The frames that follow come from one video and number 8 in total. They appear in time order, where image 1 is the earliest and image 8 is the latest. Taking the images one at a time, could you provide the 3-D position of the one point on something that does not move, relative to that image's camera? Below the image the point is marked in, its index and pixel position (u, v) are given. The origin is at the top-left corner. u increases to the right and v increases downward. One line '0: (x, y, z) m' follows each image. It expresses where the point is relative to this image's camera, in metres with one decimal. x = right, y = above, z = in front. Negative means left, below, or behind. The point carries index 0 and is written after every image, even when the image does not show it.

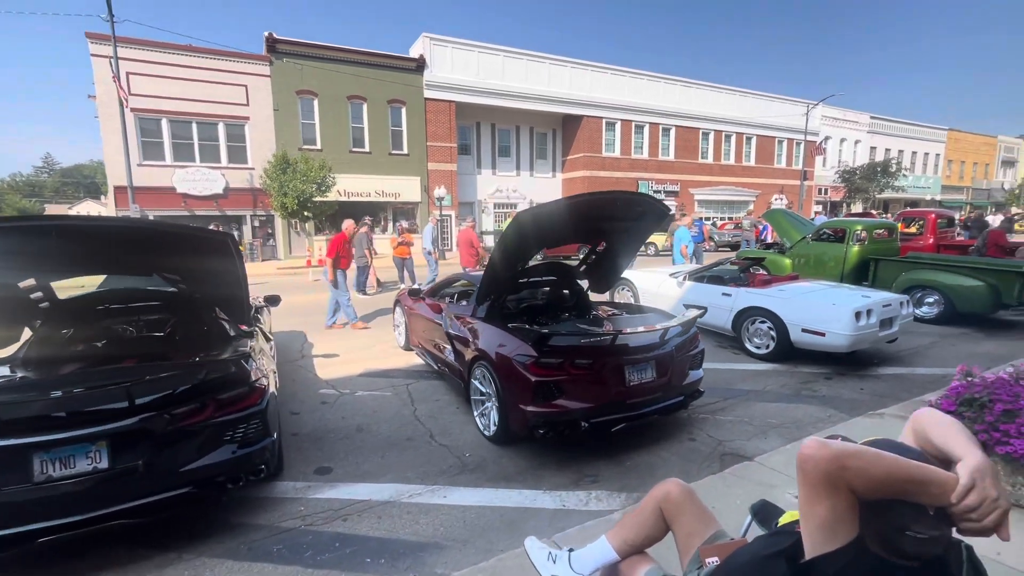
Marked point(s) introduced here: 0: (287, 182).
0: (-9.2, +4.3, +19.3) m
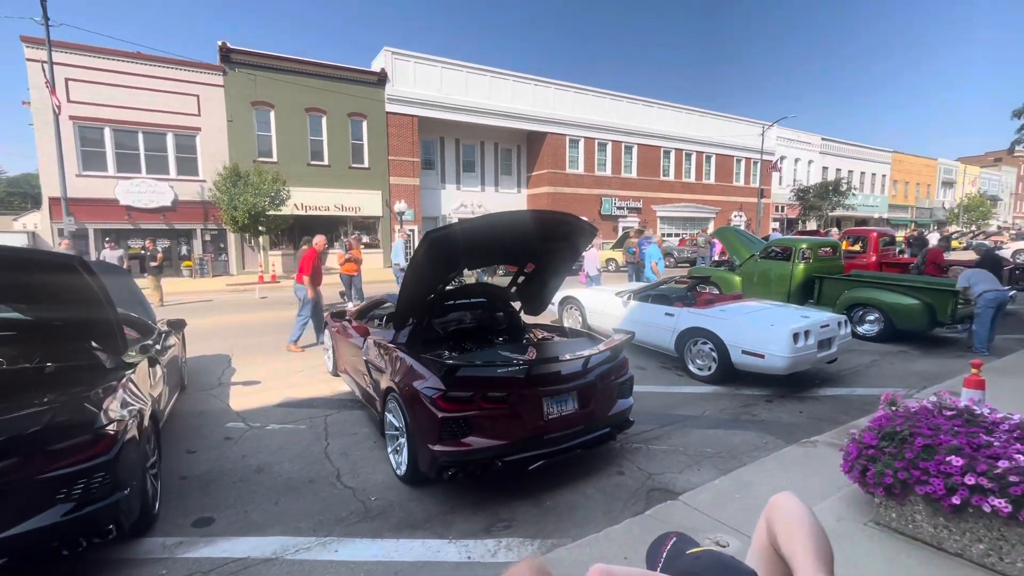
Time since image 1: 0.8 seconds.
0: (-10.8, +3.6, +18.6) m
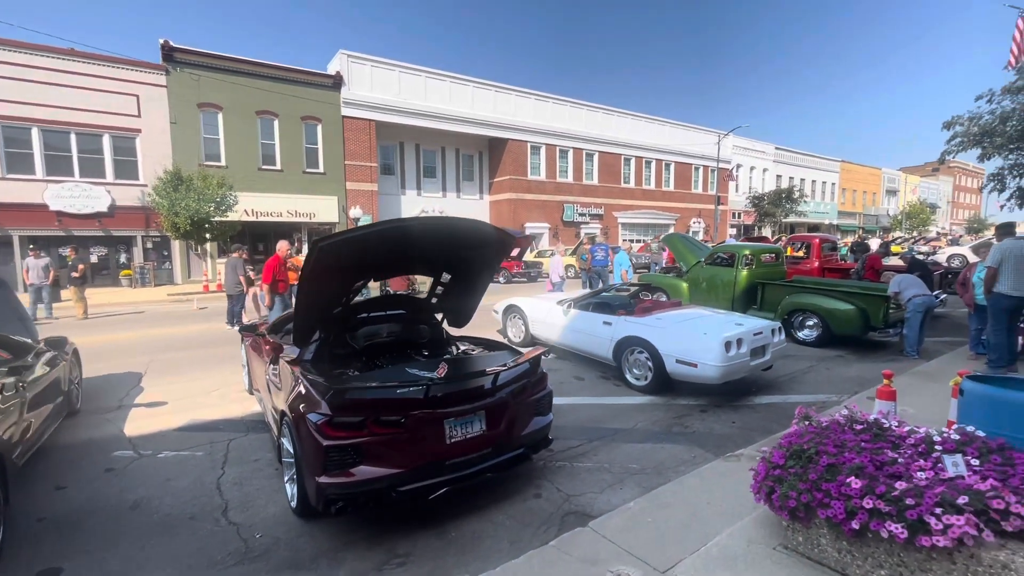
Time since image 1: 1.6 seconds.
0: (-12.4, +3.3, +17.6) m
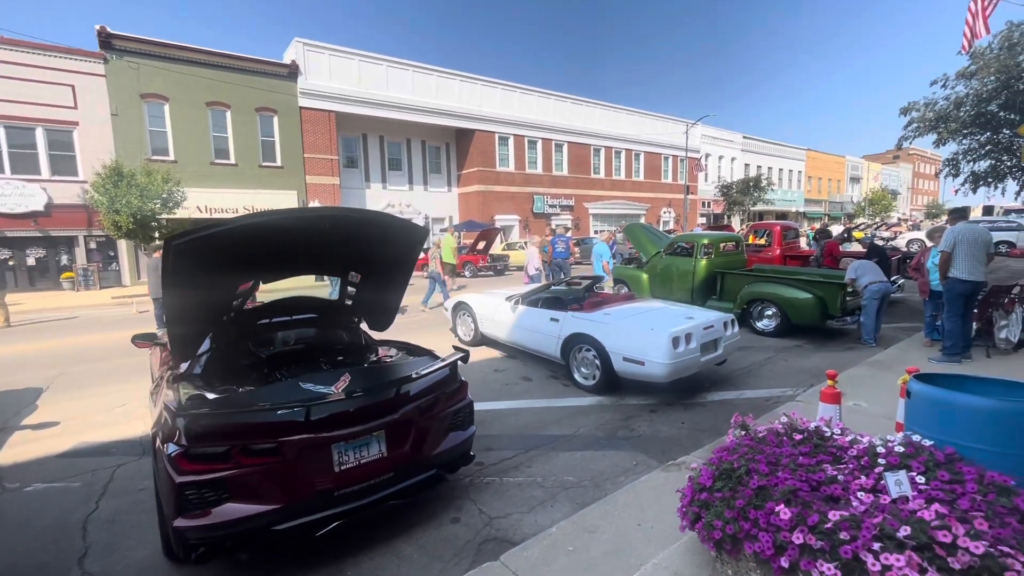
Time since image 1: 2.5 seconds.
0: (-13.7, +3.2, +16.6) m
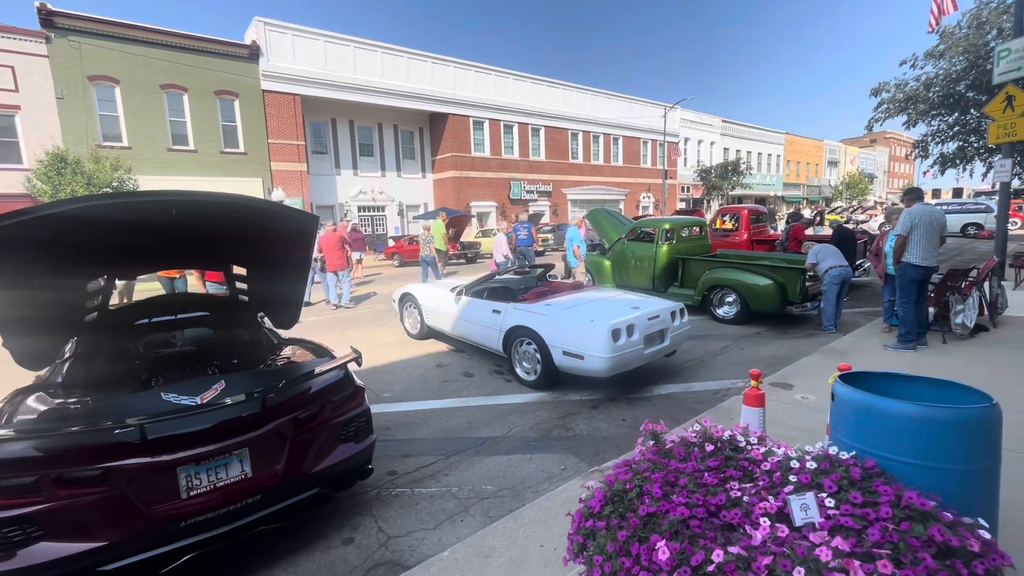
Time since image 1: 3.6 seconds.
0: (-14.8, +3.4, +15.7) m
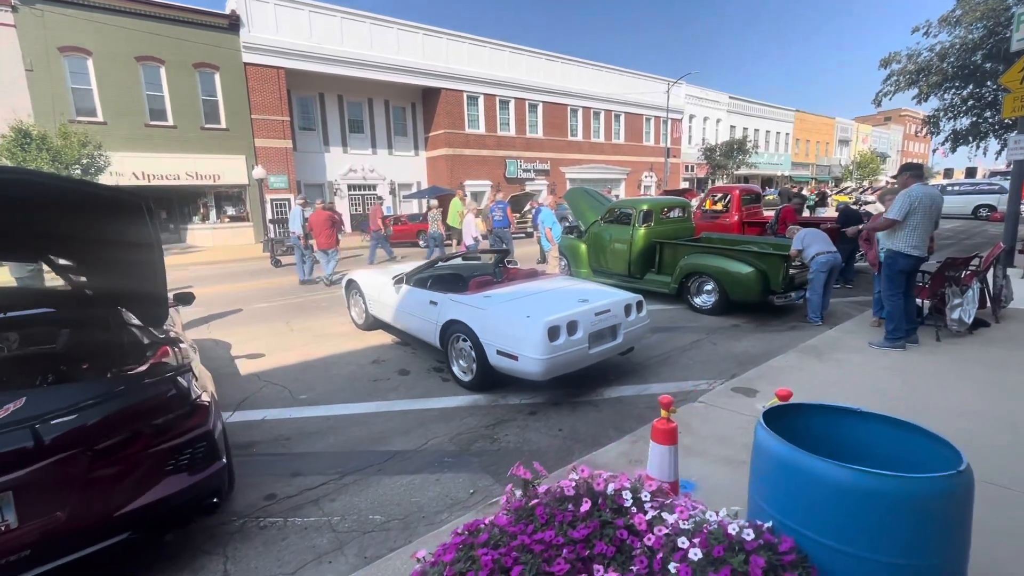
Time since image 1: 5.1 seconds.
0: (-15.3, +4.0, +15.1) m
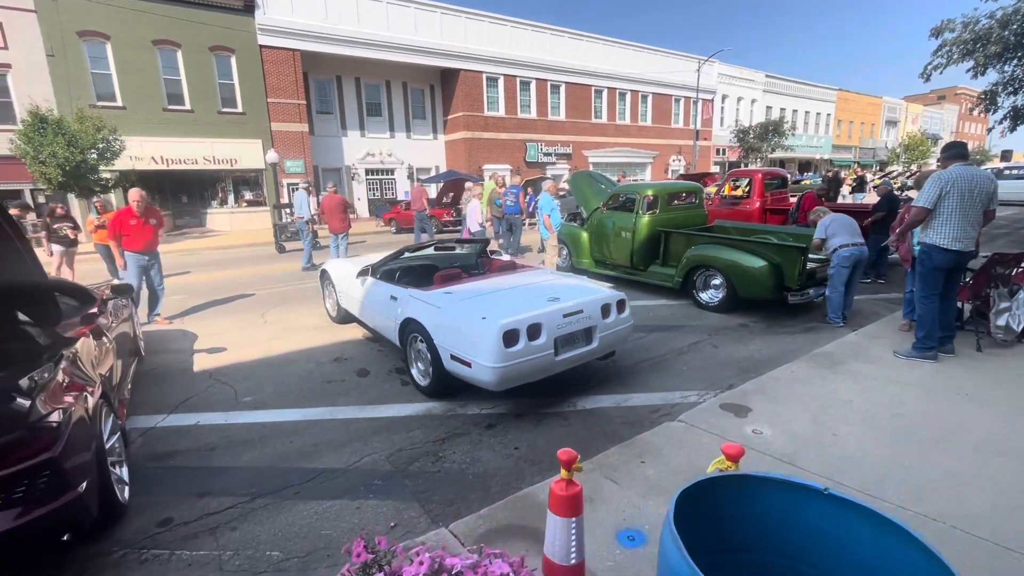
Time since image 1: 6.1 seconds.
0: (-15.0, +4.6, +15.3) m
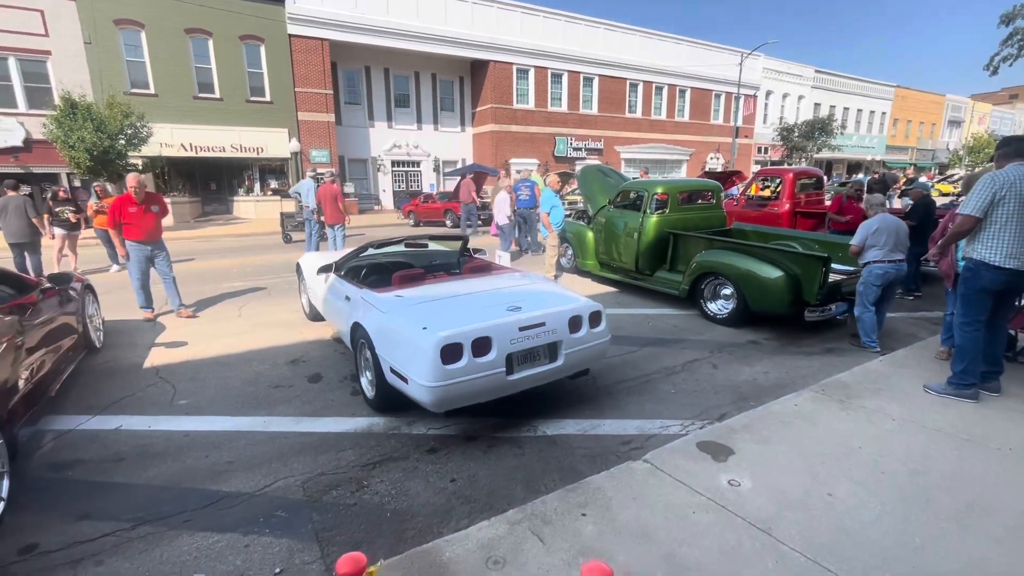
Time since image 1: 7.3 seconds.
0: (-14.3, +5.2, +15.8) m
